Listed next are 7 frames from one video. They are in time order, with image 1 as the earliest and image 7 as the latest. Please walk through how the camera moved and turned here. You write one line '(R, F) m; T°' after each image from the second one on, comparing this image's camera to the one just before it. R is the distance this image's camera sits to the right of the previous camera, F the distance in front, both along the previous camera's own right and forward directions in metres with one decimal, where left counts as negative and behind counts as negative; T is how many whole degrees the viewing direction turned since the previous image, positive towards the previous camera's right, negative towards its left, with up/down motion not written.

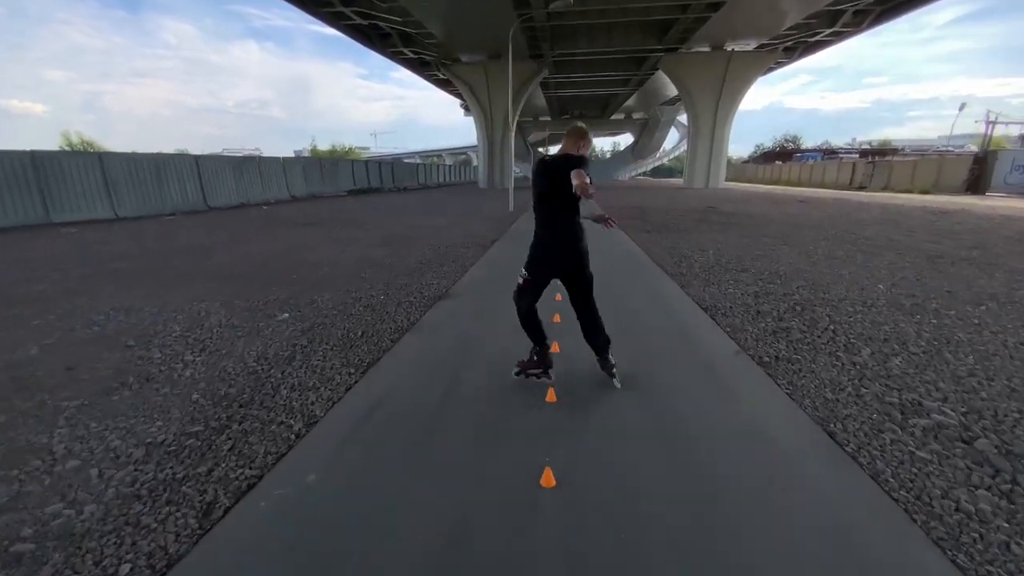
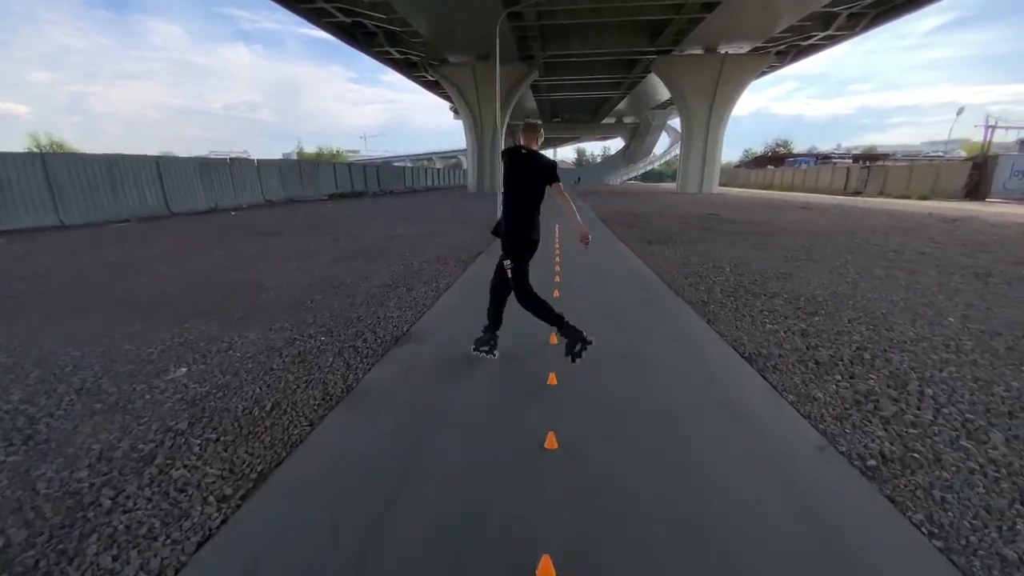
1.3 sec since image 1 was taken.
(+0.1, +1.2) m; +1°
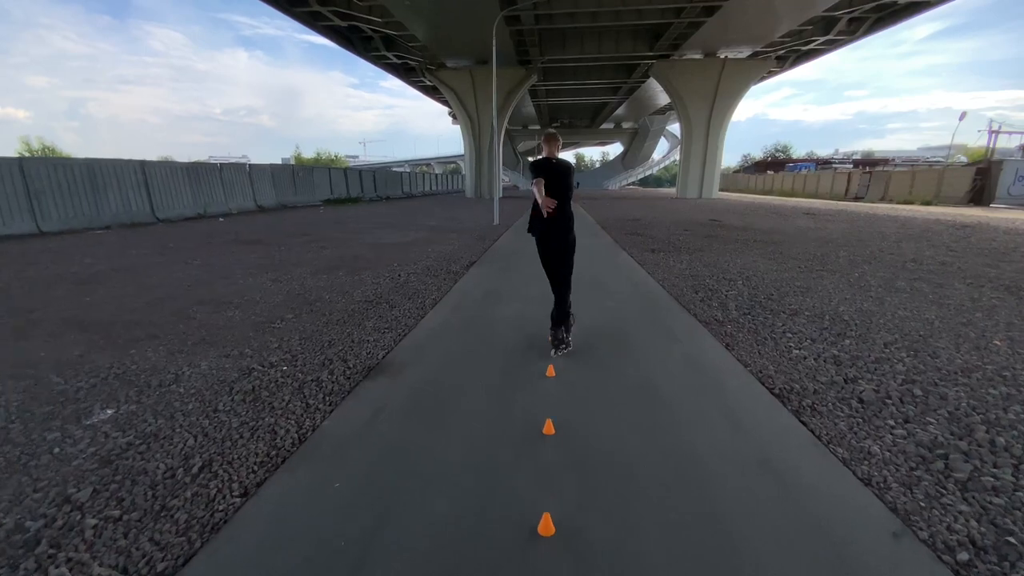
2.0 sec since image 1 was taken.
(+0.1, +0.5) m; 0°
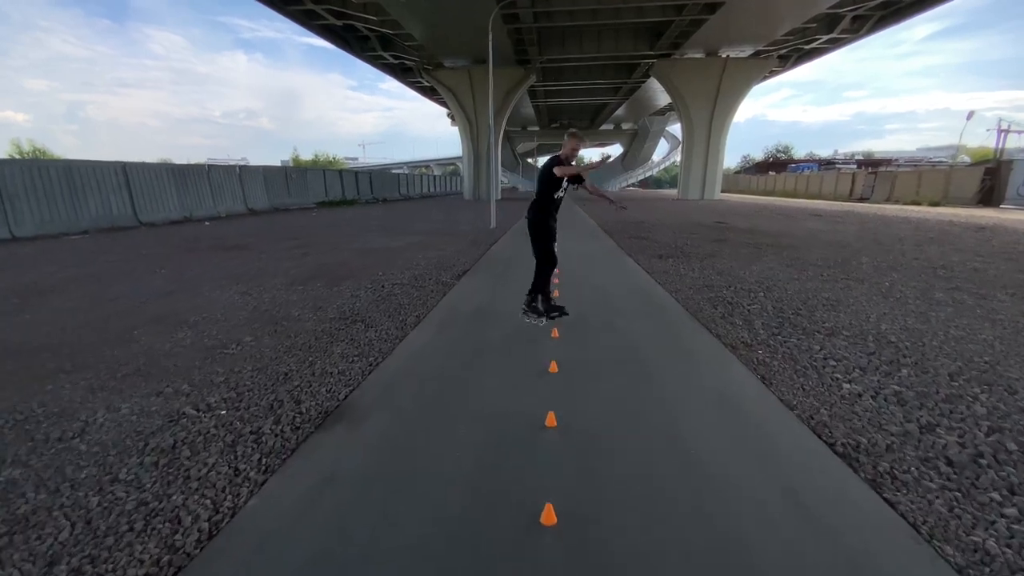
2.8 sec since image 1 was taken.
(+0.1, +0.6) m; 0°
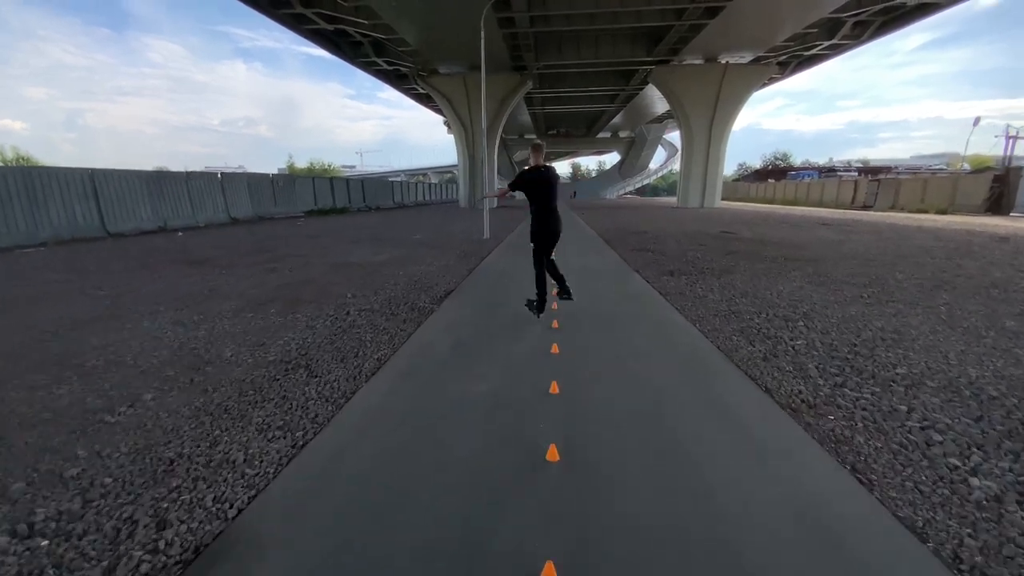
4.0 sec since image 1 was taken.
(+0.1, +1.0) m; 0°
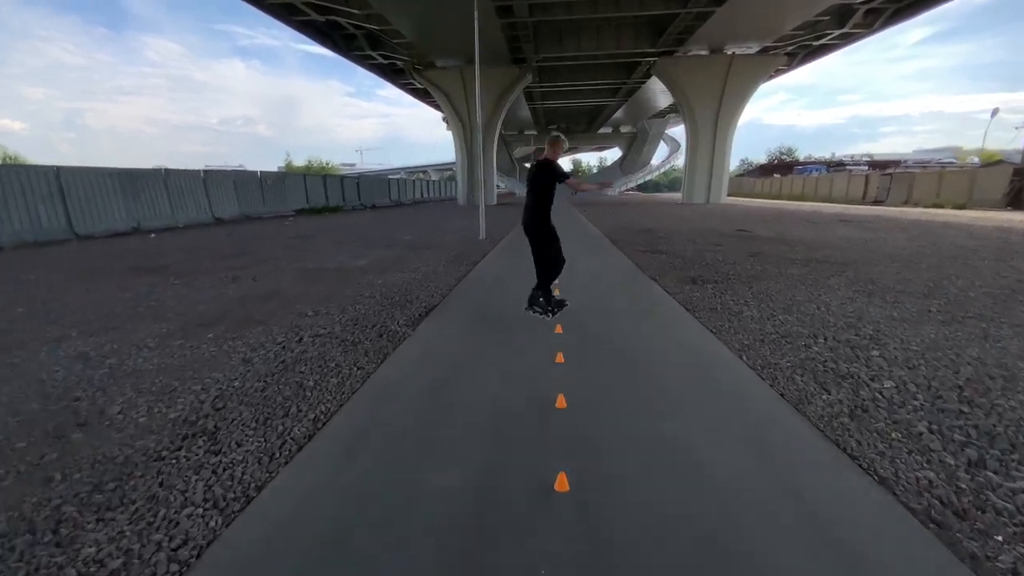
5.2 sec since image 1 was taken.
(+0.1, +1.0) m; 0°
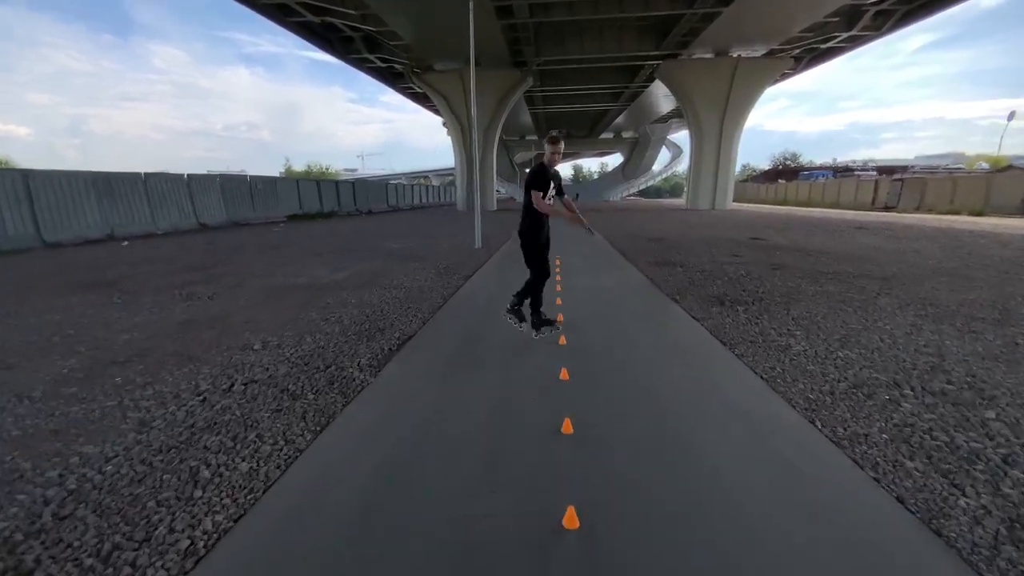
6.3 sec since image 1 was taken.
(+0.1, +0.9) m; 0°
